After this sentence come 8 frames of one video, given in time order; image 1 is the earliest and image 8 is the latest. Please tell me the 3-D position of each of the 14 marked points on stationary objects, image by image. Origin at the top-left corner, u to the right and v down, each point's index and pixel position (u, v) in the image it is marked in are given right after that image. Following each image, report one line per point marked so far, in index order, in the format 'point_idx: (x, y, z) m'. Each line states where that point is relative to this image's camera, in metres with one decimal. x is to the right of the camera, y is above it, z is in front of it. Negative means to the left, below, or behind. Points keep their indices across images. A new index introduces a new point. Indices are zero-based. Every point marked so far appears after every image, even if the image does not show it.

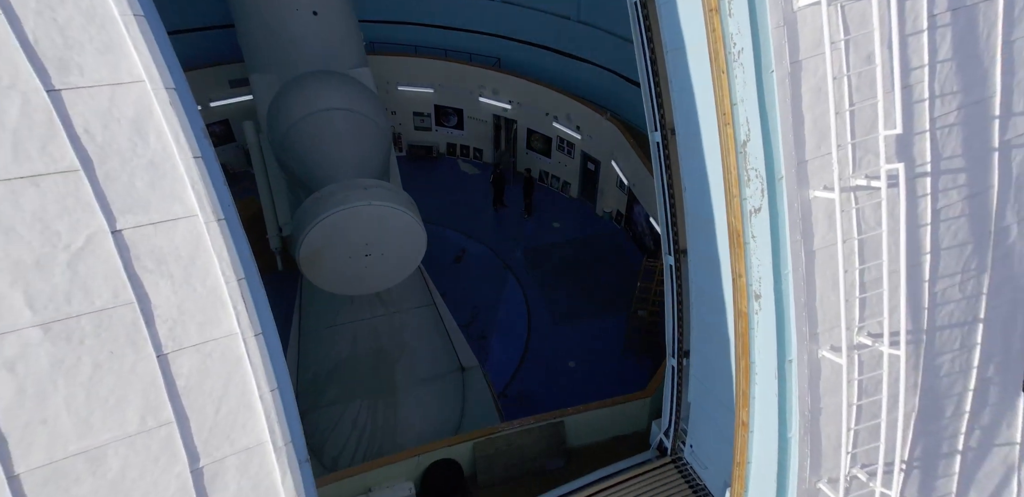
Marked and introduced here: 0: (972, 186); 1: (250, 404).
0: (+3.0, +0.4, +3.6) m
1: (-1.4, -0.8, +2.8) m
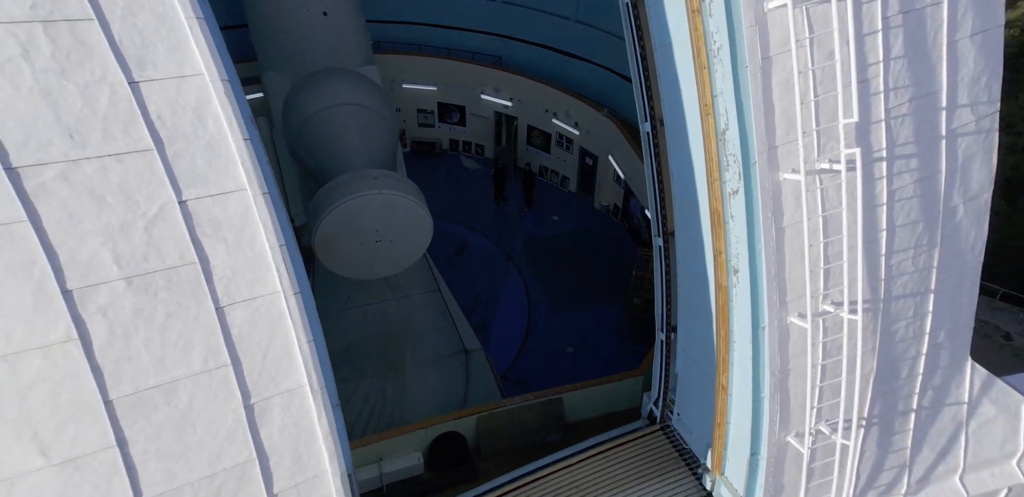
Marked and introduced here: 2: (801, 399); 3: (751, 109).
0: (+3.0, +0.6, +4.1) m
1: (-1.4, -0.6, +3.3) m
2: (+2.3, -1.2, +4.4) m
3: (+1.6, +0.9, +3.5) m
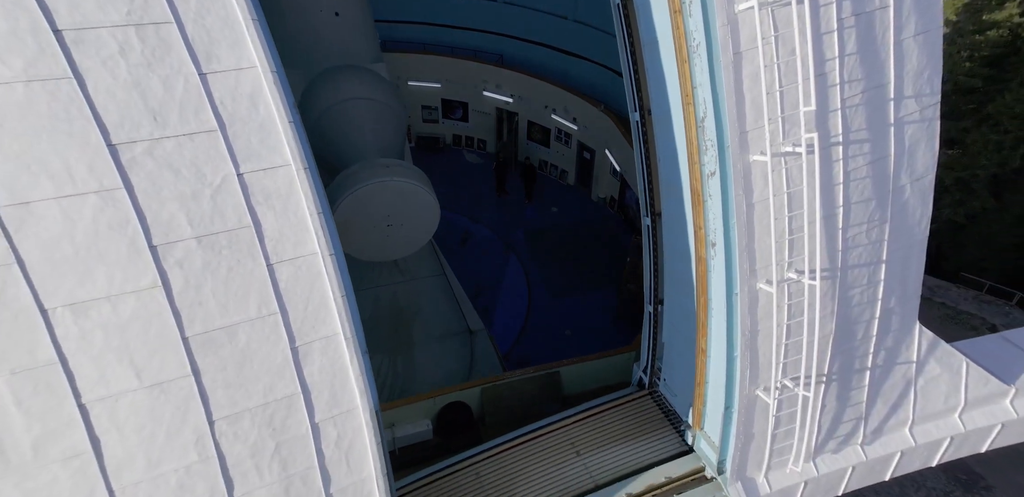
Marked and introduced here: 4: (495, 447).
0: (+3.1, +0.8, +4.7) m
1: (-1.3, -0.4, +3.9) m
2: (+2.3, -1.0, +5.0) m
3: (+1.6, +1.1, +4.1) m
4: (-0.2, -2.3, +6.2) m
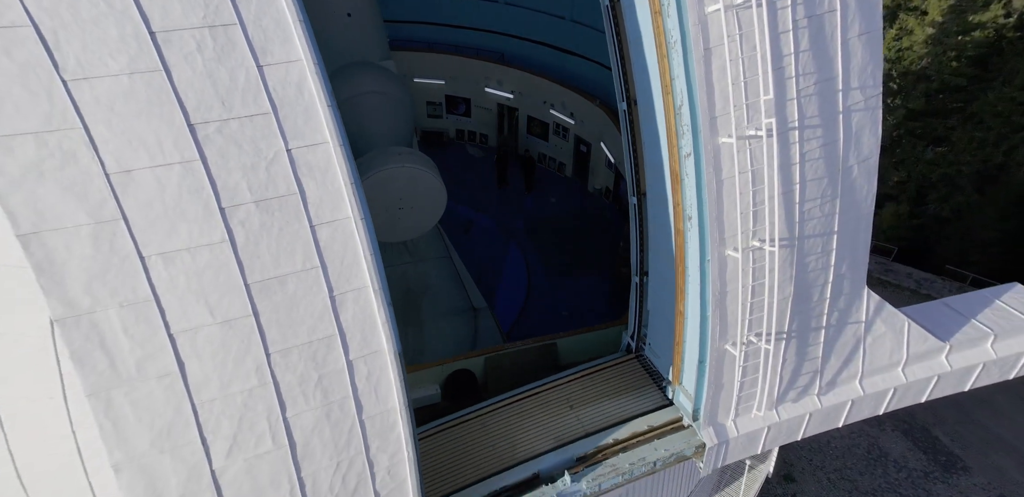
0: (+3.1, +1.1, +5.5) m
1: (-1.3, -0.1, +4.7) m
2: (+2.3, -0.7, +5.8) m
3: (+1.6, +1.4, +4.9) m
4: (-0.2, -2.0, +7.0) m
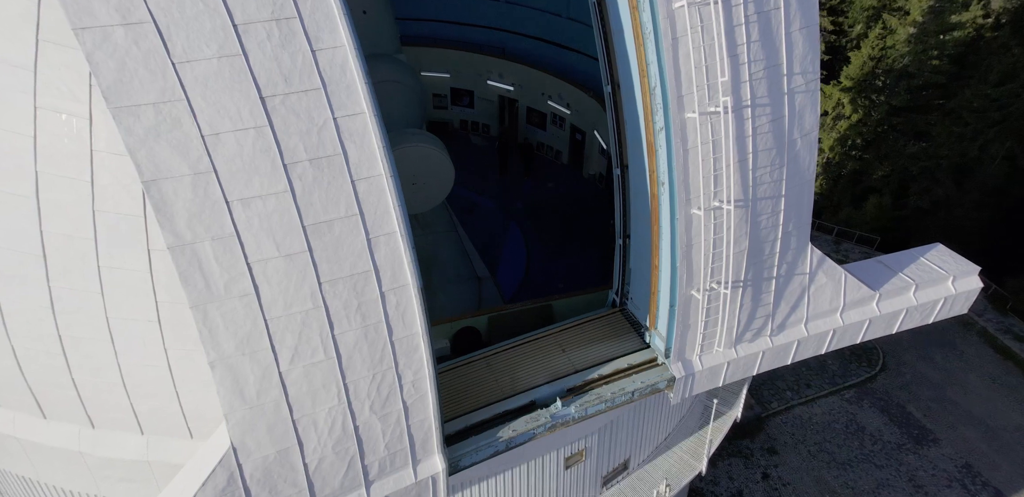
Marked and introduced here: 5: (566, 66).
0: (+3.1, +1.6, +6.6) m
1: (-1.3, +0.4, +5.8) m
2: (+2.3, -0.2, +6.9) m
3: (+1.7, +1.9, +6.0) m
4: (-0.2, -1.5, +8.2) m
5: (+1.4, +4.9, +14.9) m
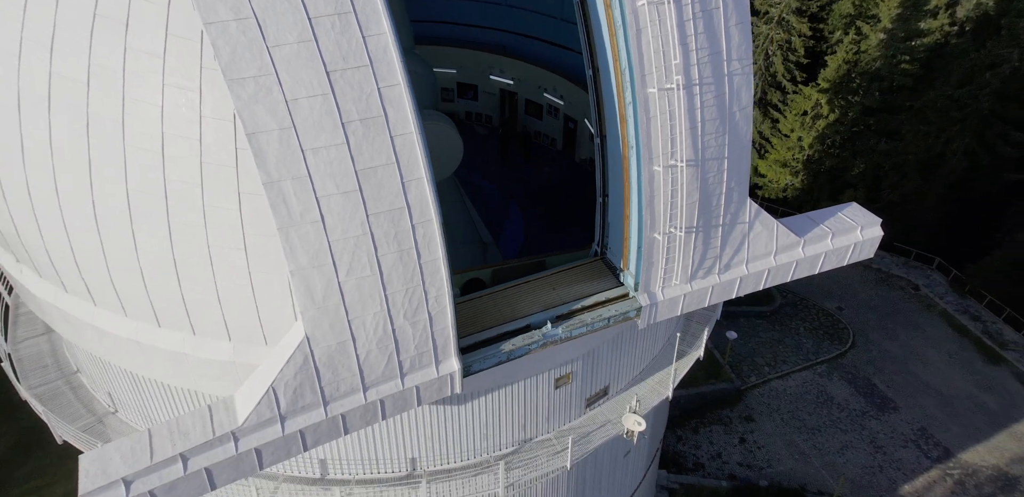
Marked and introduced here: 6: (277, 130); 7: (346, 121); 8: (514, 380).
0: (+3.1, +2.3, +8.5) m
1: (-1.3, +1.2, +7.7) m
2: (+2.3, +0.6, +8.8) m
3: (+1.7, +2.7, +7.9) m
4: (-0.2, -0.7, +10.0) m
5: (+1.4, +5.6, +16.8) m
6: (-3.0, +1.5, +7.0) m
7: (-2.1, +1.7, +7.3) m
8: (0.0, -2.3, +9.6) m
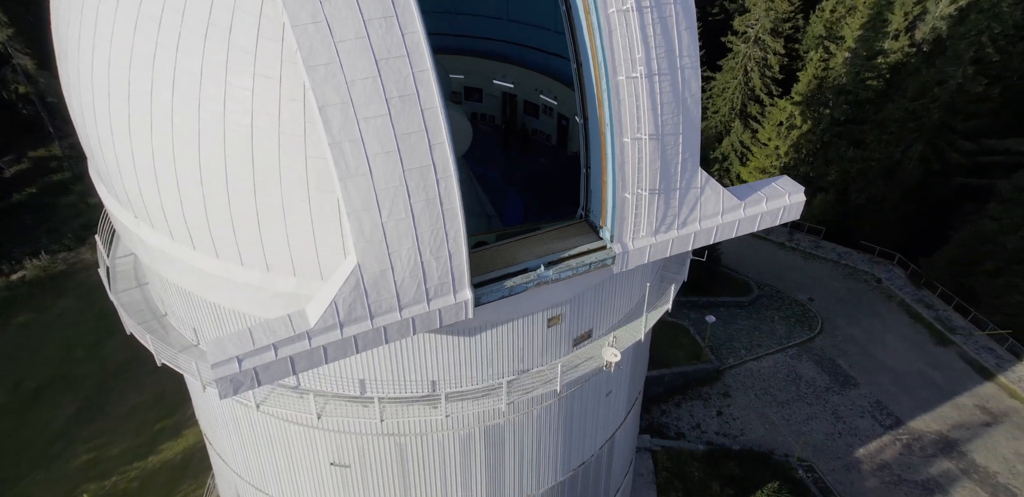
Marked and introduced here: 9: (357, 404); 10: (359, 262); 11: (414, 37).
0: (+3.2, +3.2, +11.0) m
1: (-1.2, +2.1, +10.1) m
2: (+2.4, +1.4, +11.2) m
3: (+1.8, +3.6, +10.4) m
4: (-0.2, +0.1, +12.4) m
5: (+1.5, +6.2, +19.3) m
6: (-2.9, +2.5, +9.4) m
7: (-2.1, +2.6, +9.7) m
8: (0.0, -1.4, +12.0) m
9: (-3.4, -3.4, +12.2) m
10: (-2.8, -0.2, +10.0) m
11: (-1.6, +3.6, +9.9) m
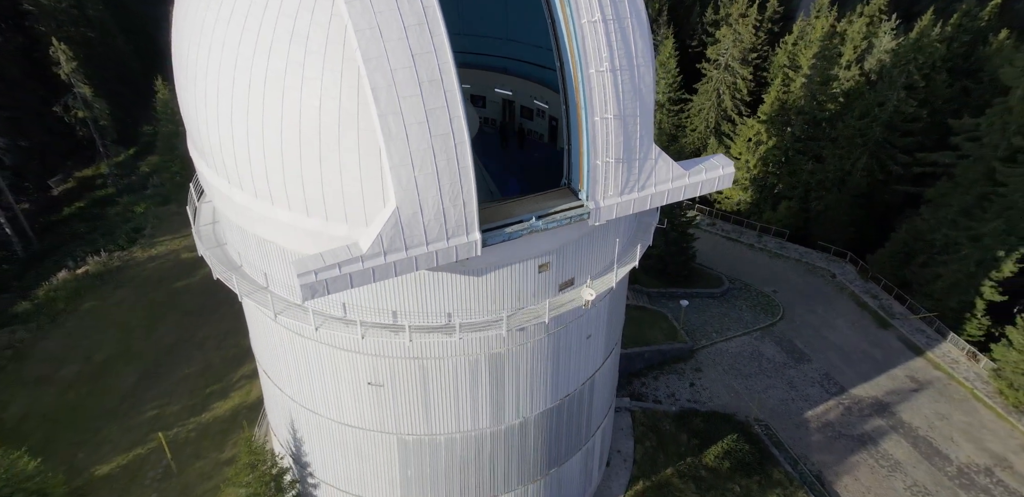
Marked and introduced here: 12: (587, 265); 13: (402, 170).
0: (+3.3, +4.3, +14.8) m
1: (-1.2, +3.4, +13.8) m
2: (+2.4, +2.5, +14.9) m
3: (+1.8, +4.8, +14.2) m
4: (-0.2, +1.3, +16.0) m
5: (+1.6, +6.9, +23.2) m
6: (-2.8, +3.8, +13.1) m
7: (-2.0, +3.9, +13.4) m
8: (0.0, -0.3, +15.5) m
9: (-3.5, -2.2, +15.5) m
10: (-2.7, +1.1, +13.5) m
11: (-1.6, +4.9, +13.6) m
12: (+2.3, -0.6, +16.9) m
13: (-2.6, +1.9, +13.4) m
